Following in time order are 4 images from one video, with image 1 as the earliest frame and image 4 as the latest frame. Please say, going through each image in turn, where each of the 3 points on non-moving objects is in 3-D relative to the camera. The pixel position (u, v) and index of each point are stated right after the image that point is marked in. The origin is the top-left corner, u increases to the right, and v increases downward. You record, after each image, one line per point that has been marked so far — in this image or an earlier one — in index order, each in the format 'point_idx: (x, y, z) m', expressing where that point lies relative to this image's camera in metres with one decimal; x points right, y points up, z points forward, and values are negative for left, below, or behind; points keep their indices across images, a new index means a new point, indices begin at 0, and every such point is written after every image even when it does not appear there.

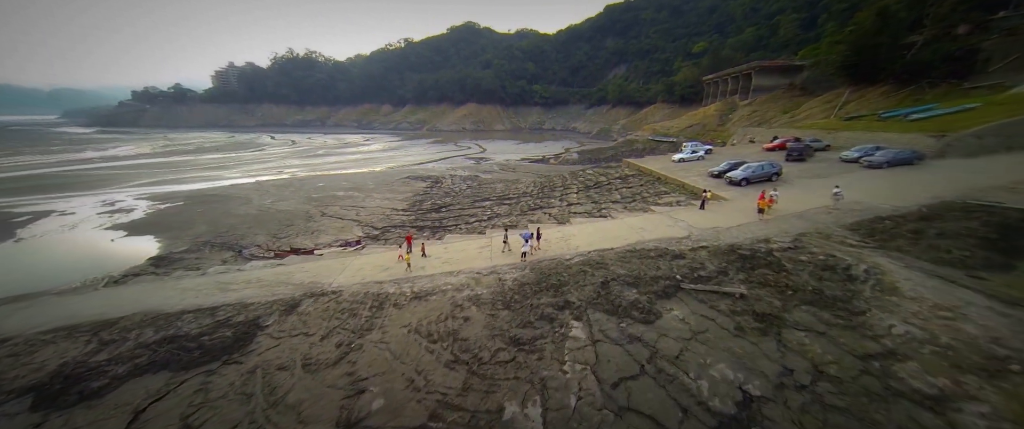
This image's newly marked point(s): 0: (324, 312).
0: (-5.1, -2.6, +7.9) m
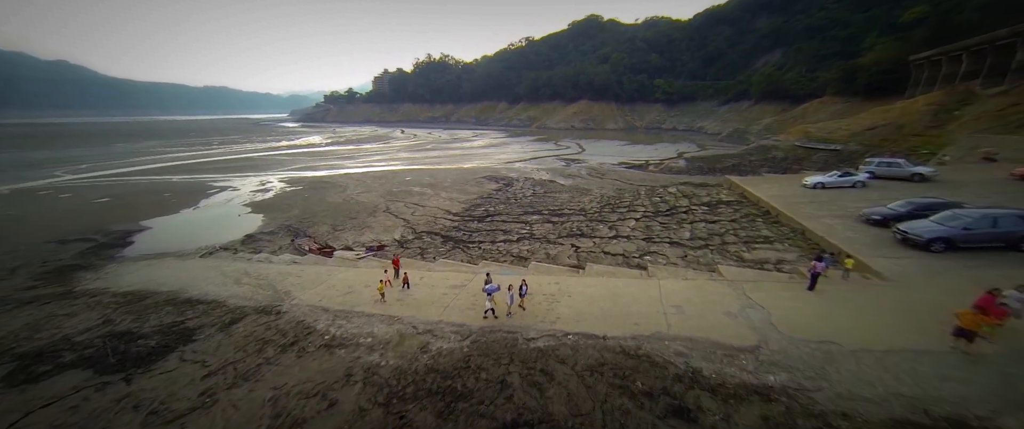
0: (-6.7, -3.1, +7.3) m
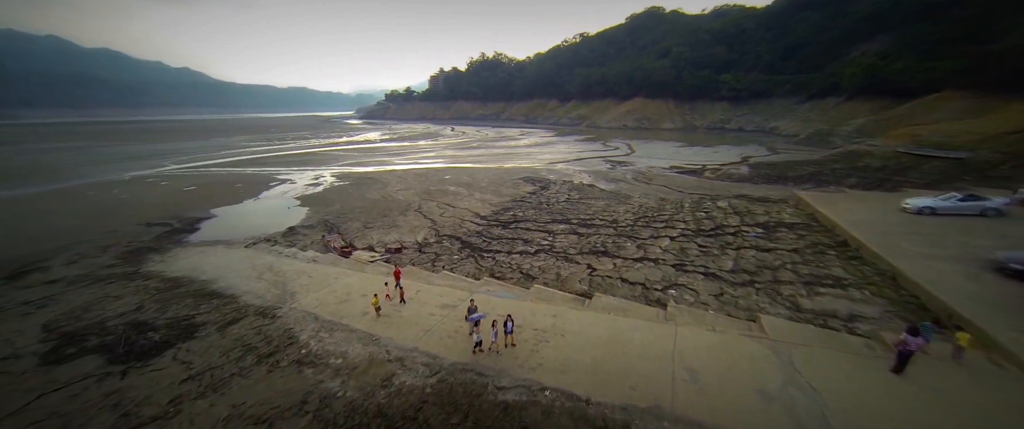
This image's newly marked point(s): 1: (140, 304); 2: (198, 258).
0: (-7.1, -3.2, +7.4) m
1: (-12.1, -2.9, +9.4) m
2: (-16.0, -2.2, +14.8) m
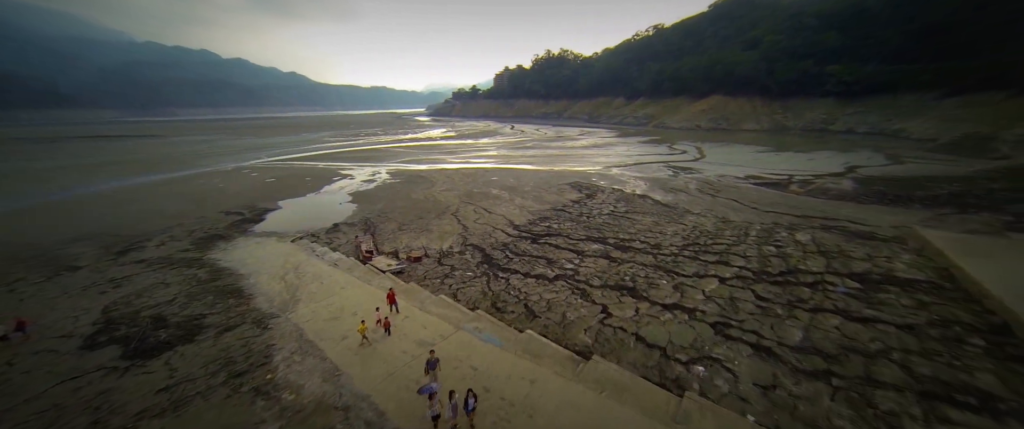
0: (-7.5, -3.5, +7.5) m
1: (-12.0, -2.9, +10.5) m
2: (-14.8, -2.0, +16.5) m
